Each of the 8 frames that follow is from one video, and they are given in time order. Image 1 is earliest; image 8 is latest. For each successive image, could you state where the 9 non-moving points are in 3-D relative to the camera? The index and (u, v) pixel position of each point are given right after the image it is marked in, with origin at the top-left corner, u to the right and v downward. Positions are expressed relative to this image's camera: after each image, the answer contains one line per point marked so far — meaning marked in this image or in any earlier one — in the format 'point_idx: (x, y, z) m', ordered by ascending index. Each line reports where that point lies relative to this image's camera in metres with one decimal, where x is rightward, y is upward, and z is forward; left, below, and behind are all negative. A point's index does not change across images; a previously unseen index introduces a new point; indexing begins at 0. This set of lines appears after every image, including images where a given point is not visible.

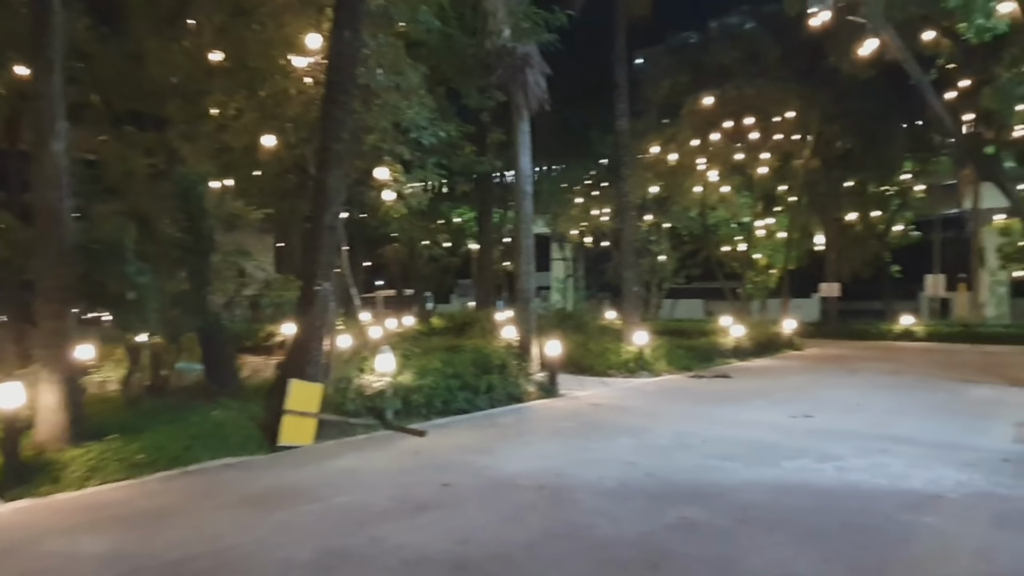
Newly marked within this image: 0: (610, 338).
0: (+2.5, -1.3, +19.4) m
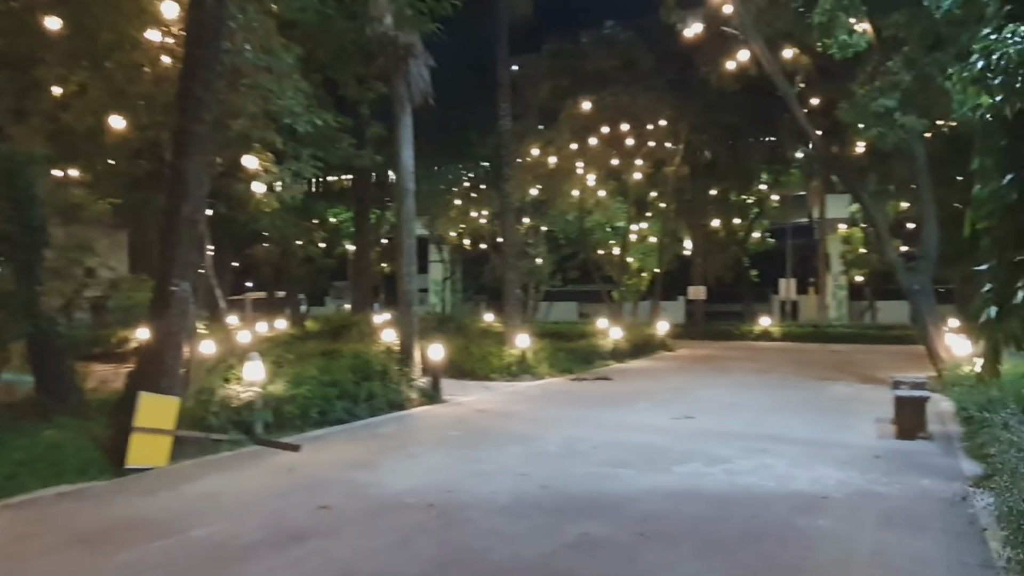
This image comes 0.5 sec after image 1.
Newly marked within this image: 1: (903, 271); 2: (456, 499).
0: (-0.5, -1.4, +19.1) m
1: (+7.9, +0.4, +15.3) m
2: (-0.5, -1.8, +6.5) m
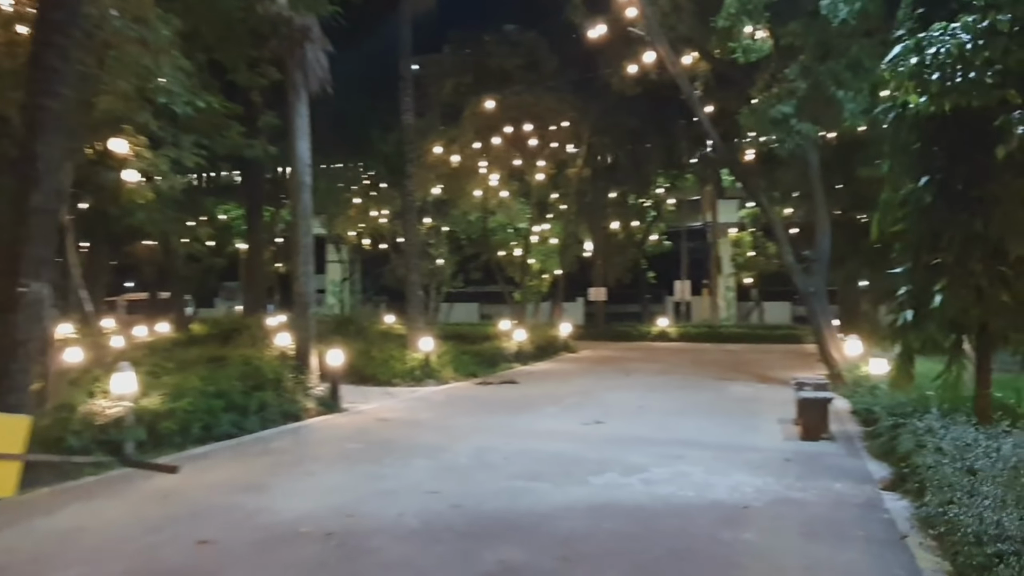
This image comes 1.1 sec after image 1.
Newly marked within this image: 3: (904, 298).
0: (-2.9, -1.4, +18.3) m
1: (+6.0, +0.3, +15.7) m
2: (-1.2, -1.8, +5.8) m
3: (+3.3, -0.1, +6.3) m
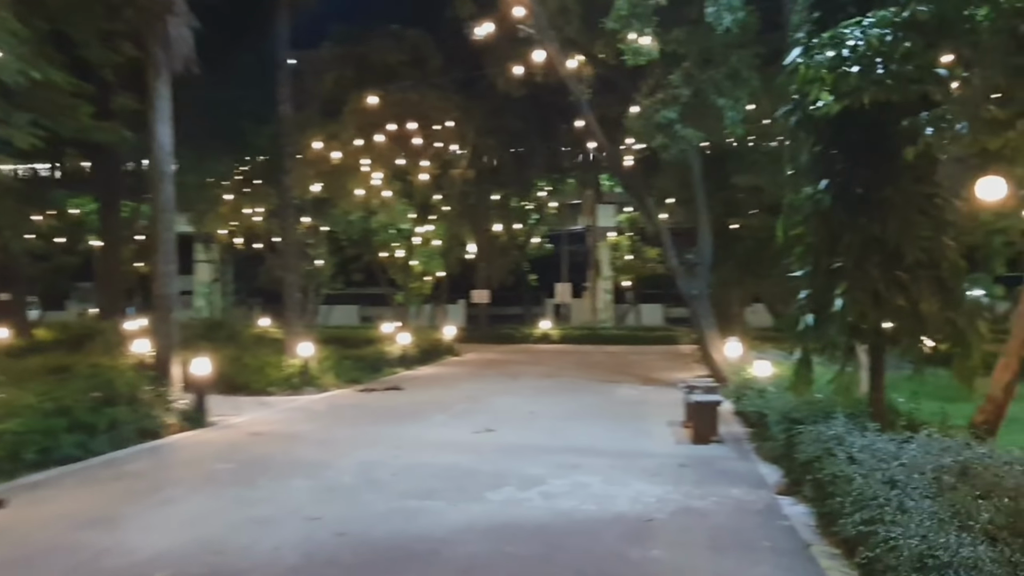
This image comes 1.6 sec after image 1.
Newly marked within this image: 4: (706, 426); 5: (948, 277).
0: (-5.6, -1.4, +17.2) m
1: (+3.6, +0.2, +15.9) m
2: (-1.9, -1.9, +5.1) m
3: (+2.4, -0.1, +6.2) m
4: (+2.6, -1.8, +9.9) m
5: (+3.4, +0.1, +5.9) m
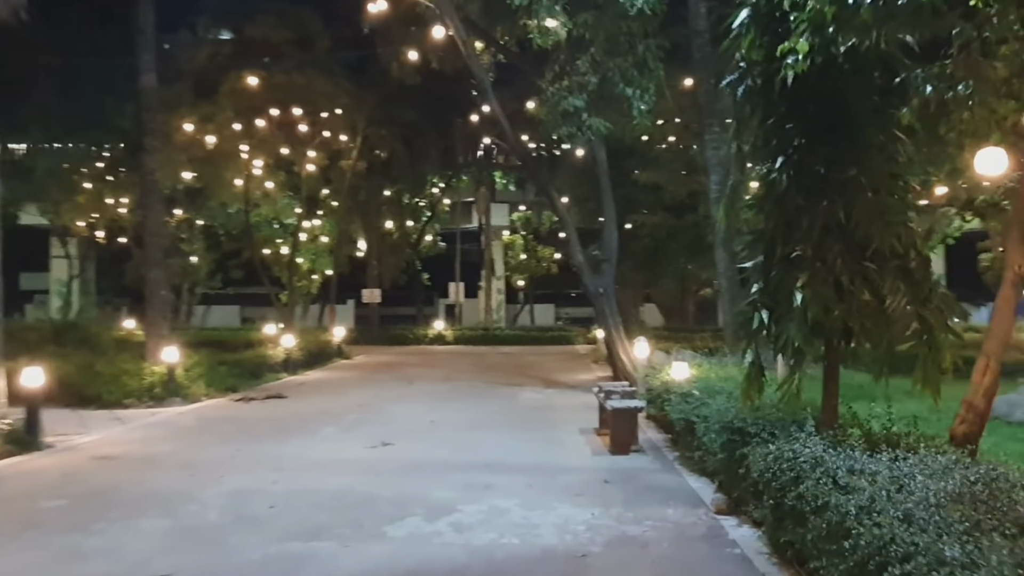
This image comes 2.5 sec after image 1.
0: (-7.8, -1.4, +15.1) m
1: (+1.5, +0.3, +15.2) m
2: (-2.4, -1.8, +3.7) m
3: (+1.8, -0.1, +5.4) m
4: (+1.4, -1.8, +9.1) m
5: (+2.8, +0.1, +5.2) m
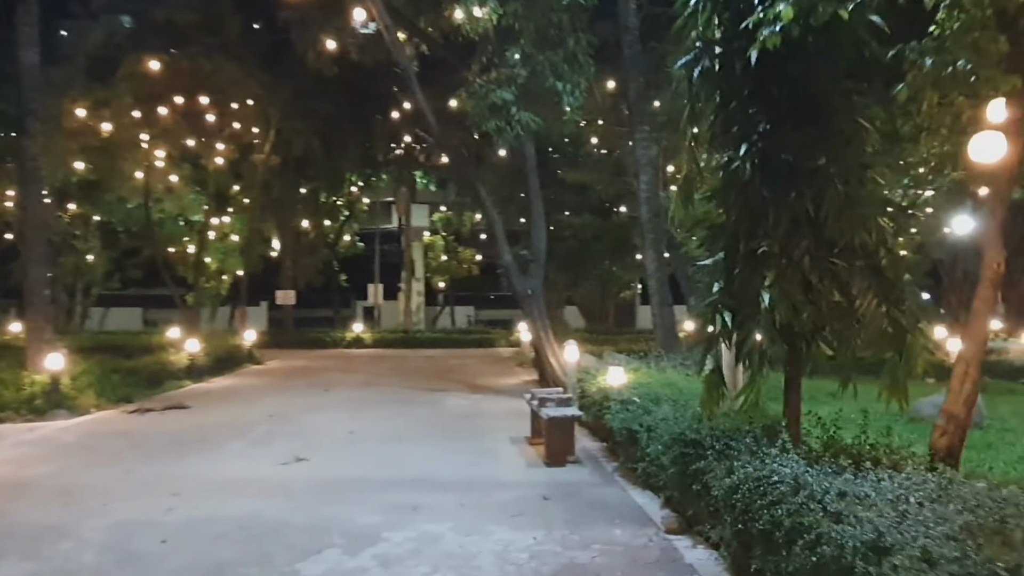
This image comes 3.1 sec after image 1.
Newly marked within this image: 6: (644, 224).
0: (-9.2, -1.4, +13.5) m
1: (+0.1, +0.3, +14.7) m
2: (-2.6, -1.8, +2.7) m
3: (+1.4, -0.1, +4.9) m
4: (+0.6, -1.8, +8.6) m
5: (+2.4, +0.1, +4.8) m
6: (+2.6, +1.2, +14.6) m
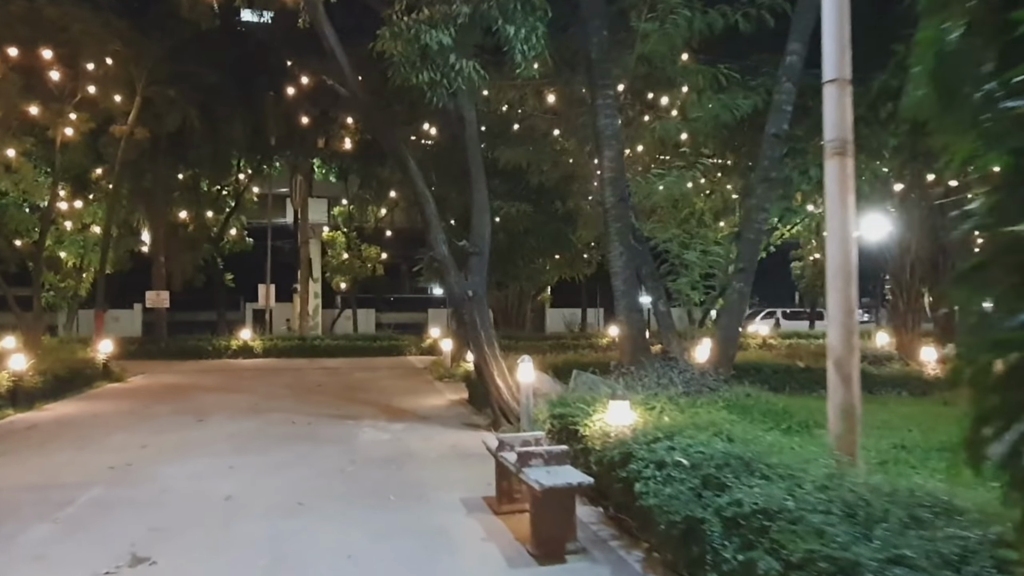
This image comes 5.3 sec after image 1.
0: (-10.0, -1.3, +9.2) m
1: (-1.0, +0.3, +11.6) m
2: (-2.0, -1.7, -0.6) m
3: (+1.6, 0.0, +2.1) m
4: (+0.3, -1.8, +5.6) m
5: (+2.7, +0.1, +2.2) m
6: (+1.5, +1.2, +11.9) m
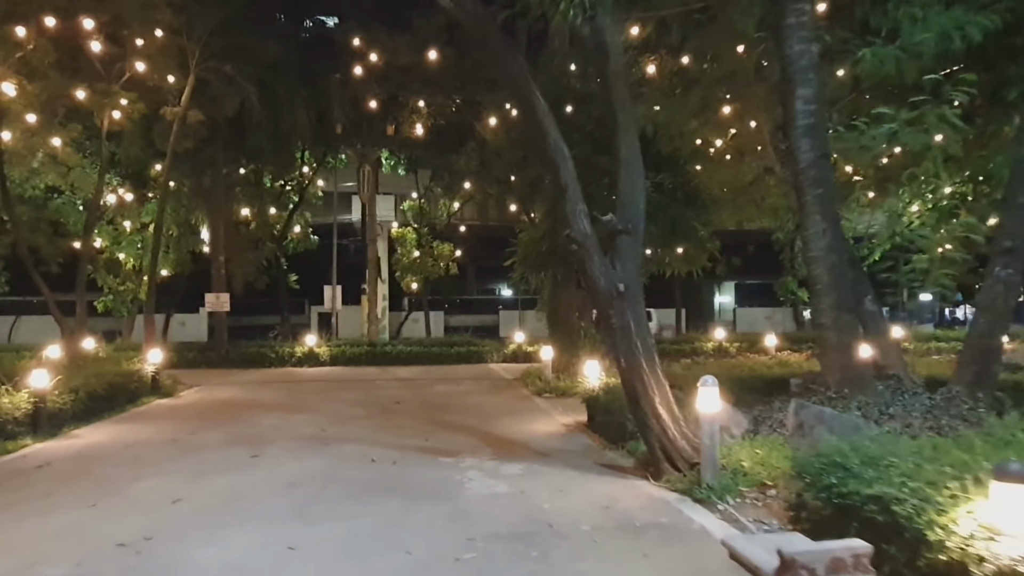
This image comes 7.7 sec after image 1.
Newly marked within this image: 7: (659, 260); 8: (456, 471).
0: (-8.4, -1.3, +6.8) m
1: (+0.8, +0.3, +8.4) m
2: (-1.2, -1.7, -3.6) m
3: (+2.6, +0.1, -1.2) m
4: (+1.6, -1.7, +2.4) m
5: (+3.7, +0.3, -1.2) m
6: (+3.3, +1.3, +8.5) m
7: (+3.3, +0.6, +16.9) m
8: (-0.5, -2.1, +8.8) m
